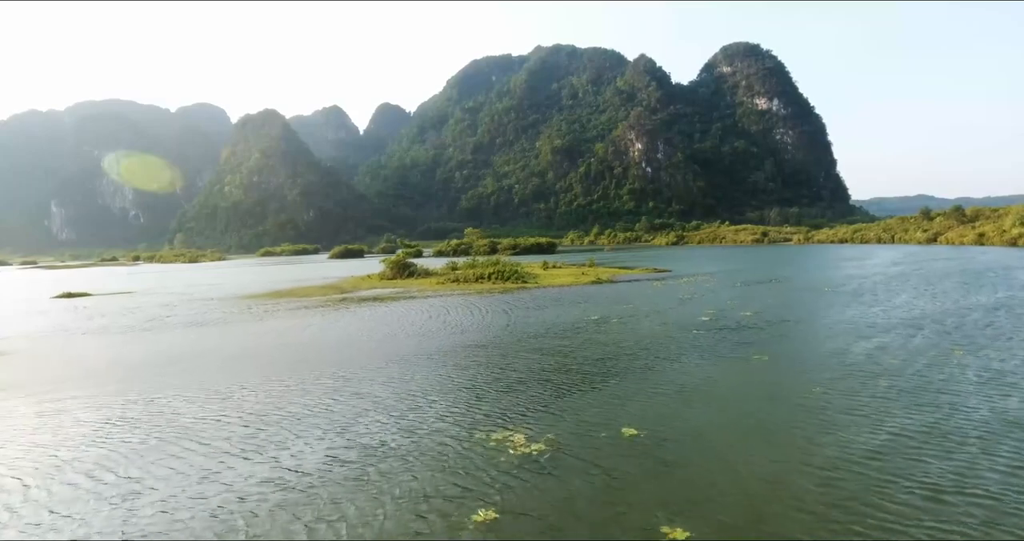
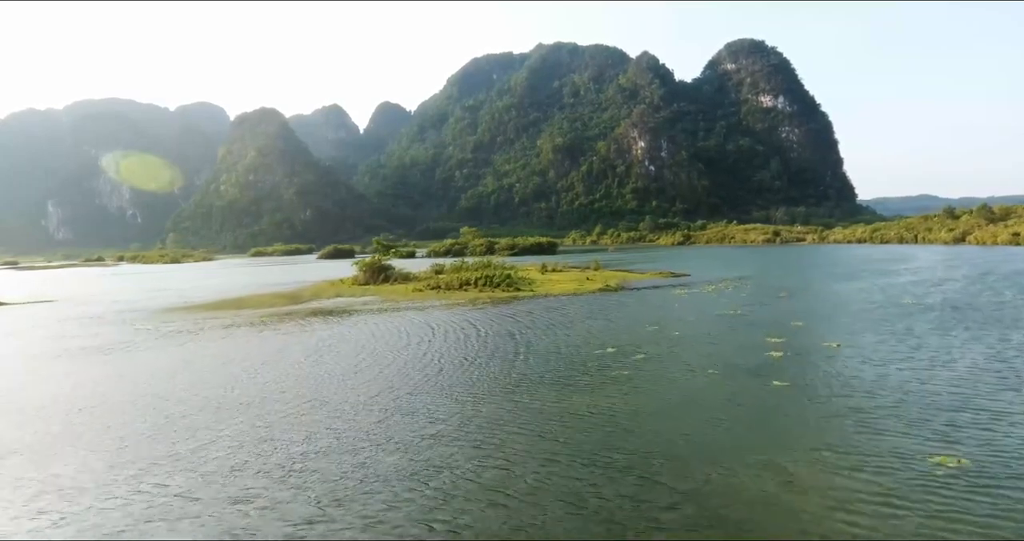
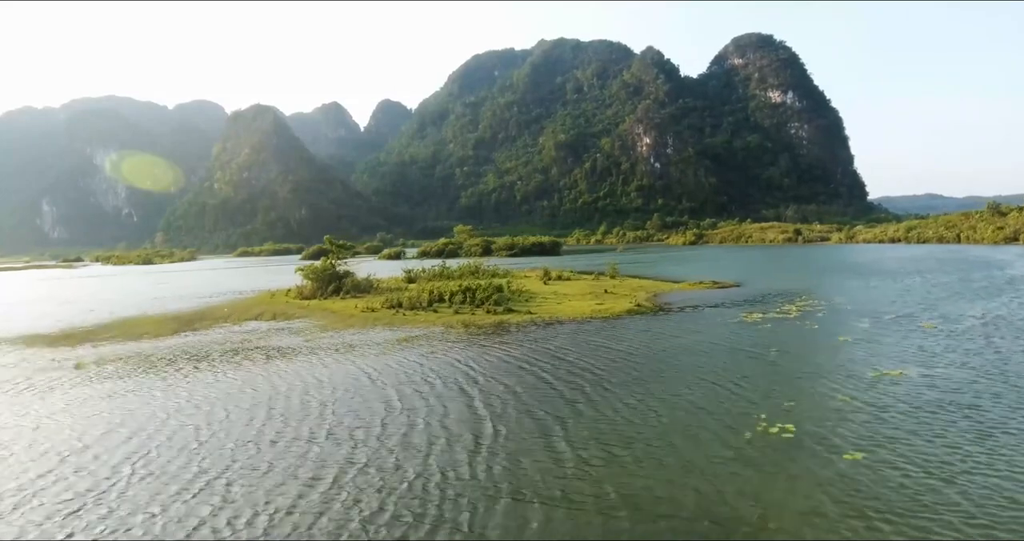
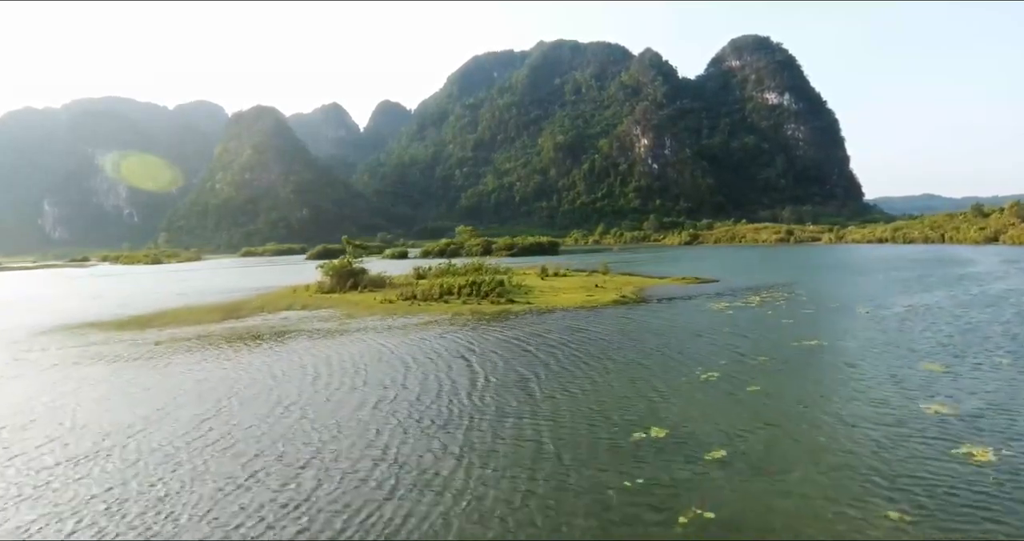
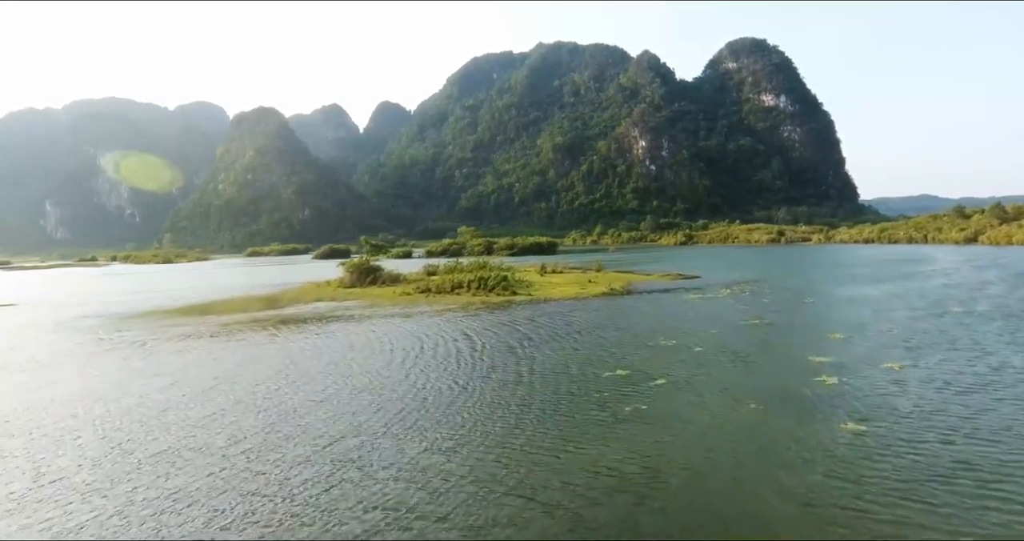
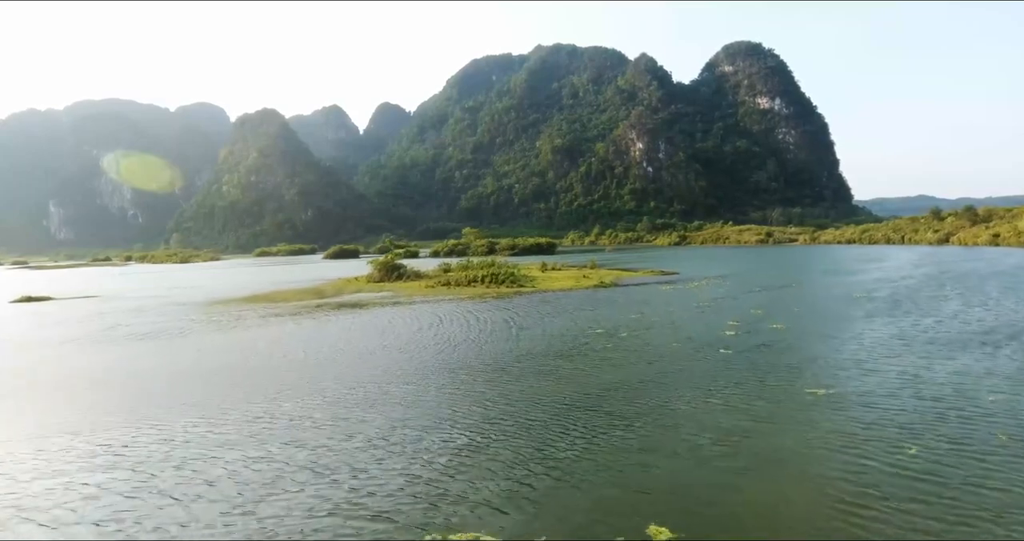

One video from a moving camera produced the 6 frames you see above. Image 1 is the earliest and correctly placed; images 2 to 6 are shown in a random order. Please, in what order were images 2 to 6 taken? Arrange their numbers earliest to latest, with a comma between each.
6, 2, 5, 4, 3
